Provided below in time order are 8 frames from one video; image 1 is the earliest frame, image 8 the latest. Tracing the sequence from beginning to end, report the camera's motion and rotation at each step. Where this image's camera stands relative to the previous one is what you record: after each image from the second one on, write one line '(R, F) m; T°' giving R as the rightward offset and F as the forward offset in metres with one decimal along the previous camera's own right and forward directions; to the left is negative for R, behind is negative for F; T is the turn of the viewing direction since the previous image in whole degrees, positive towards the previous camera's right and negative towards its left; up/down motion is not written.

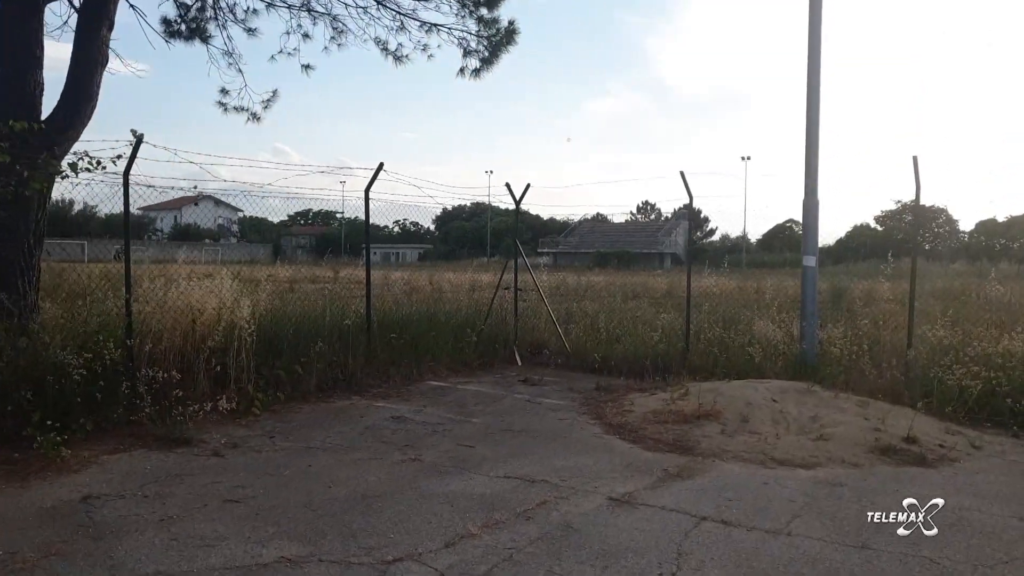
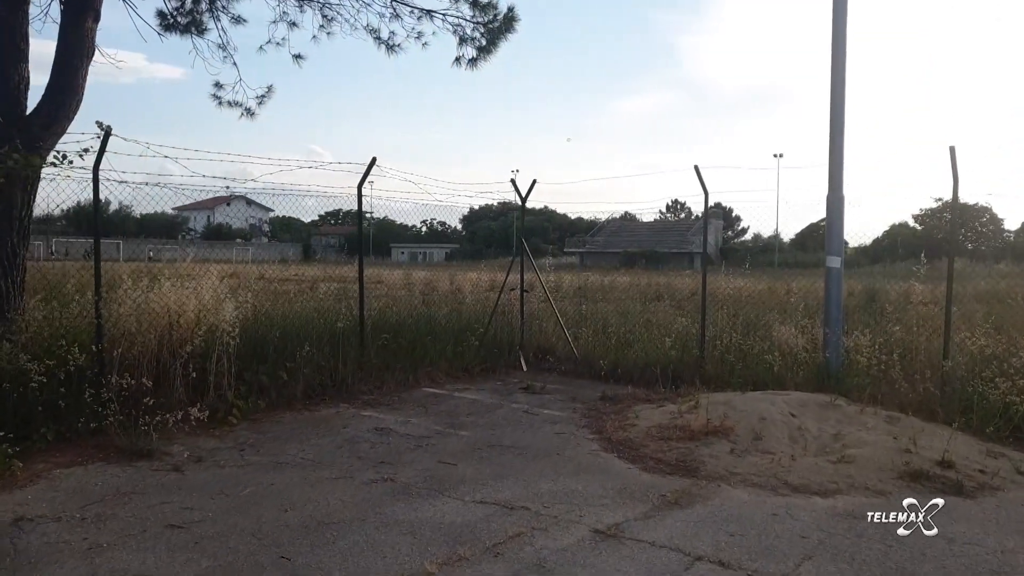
(+0.3, +0.5) m; -2°
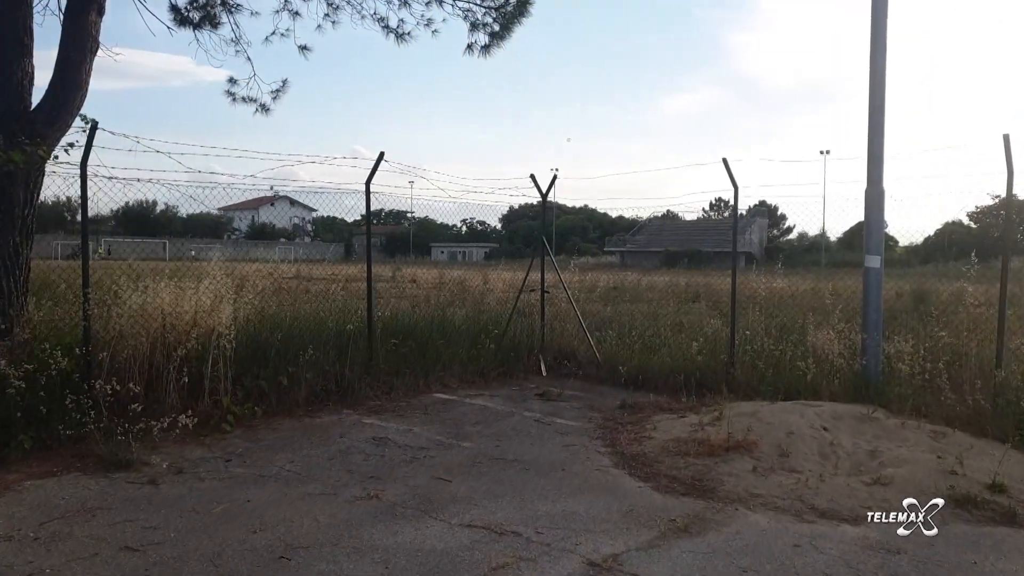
(+0.3, +0.4) m; -3°
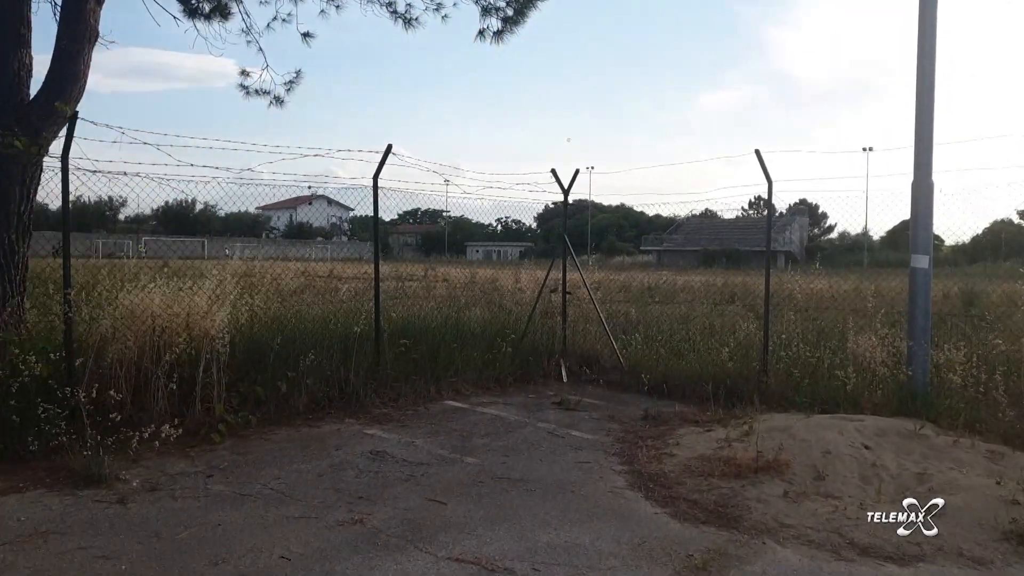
(+0.2, +0.5) m; -3°
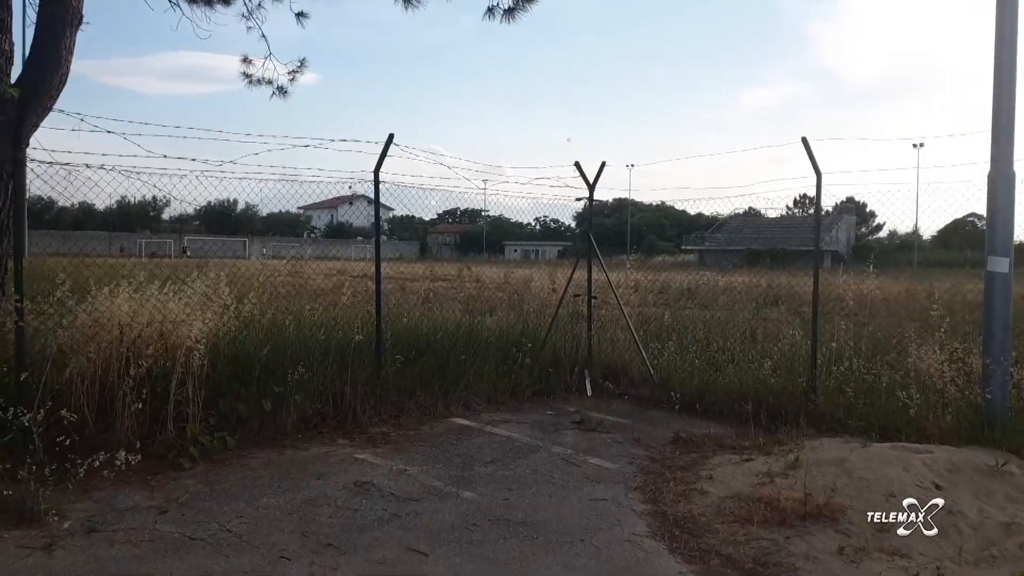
(+0.2, +0.8) m; -3°
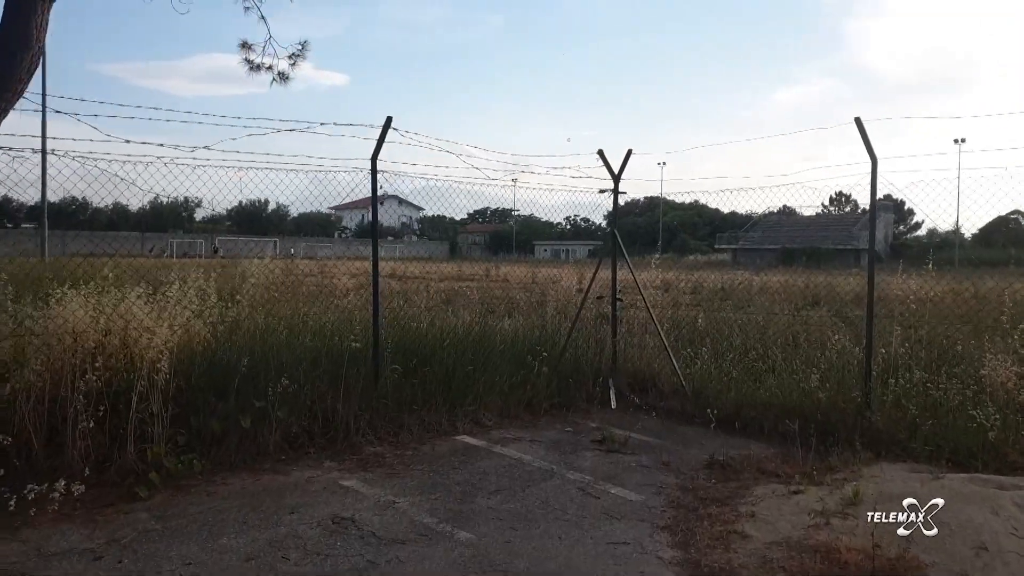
(+0.1, +0.8) m; -2°
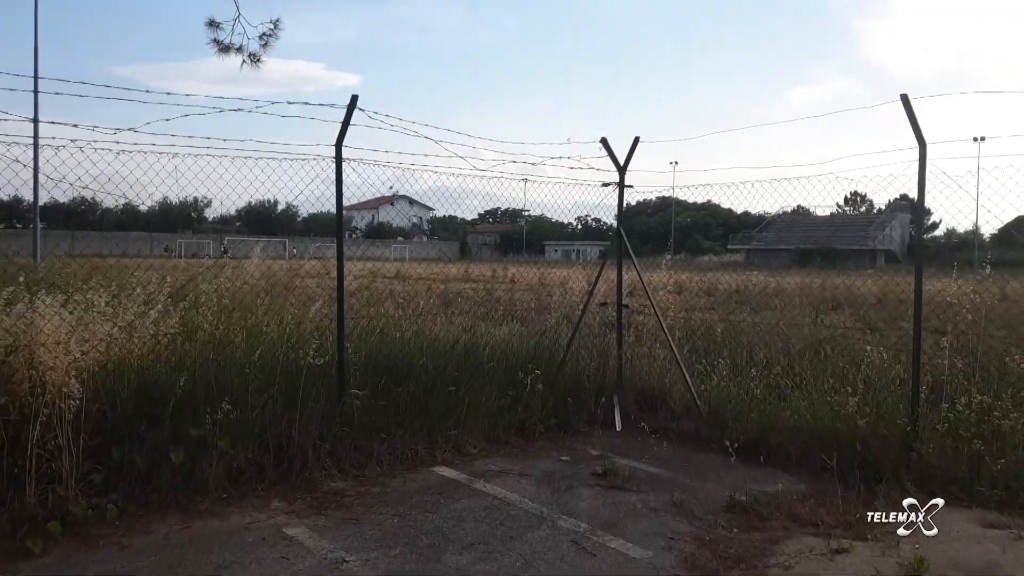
(+0.2, +0.9) m; -1°
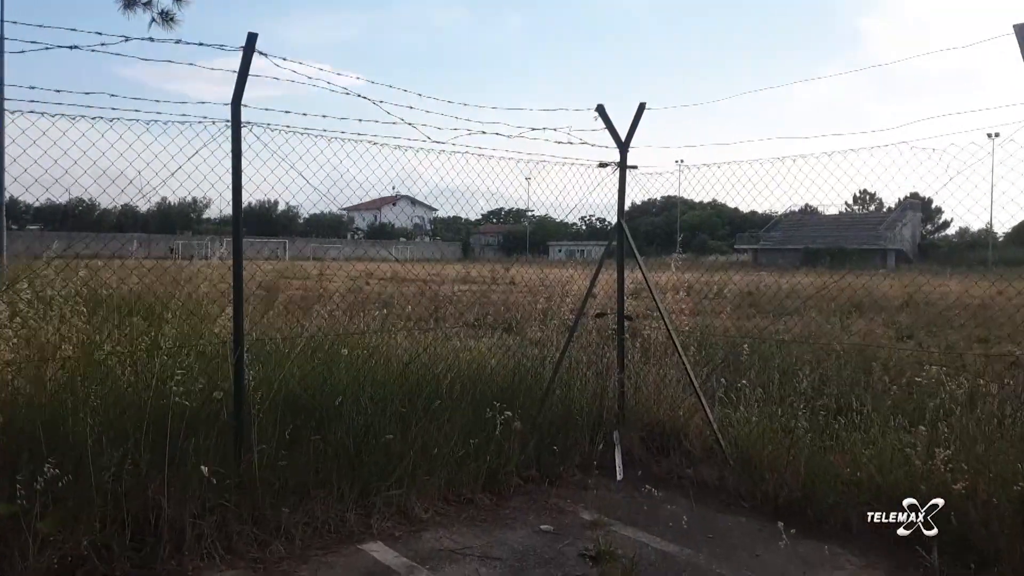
(+0.2, +1.4) m; 0°
